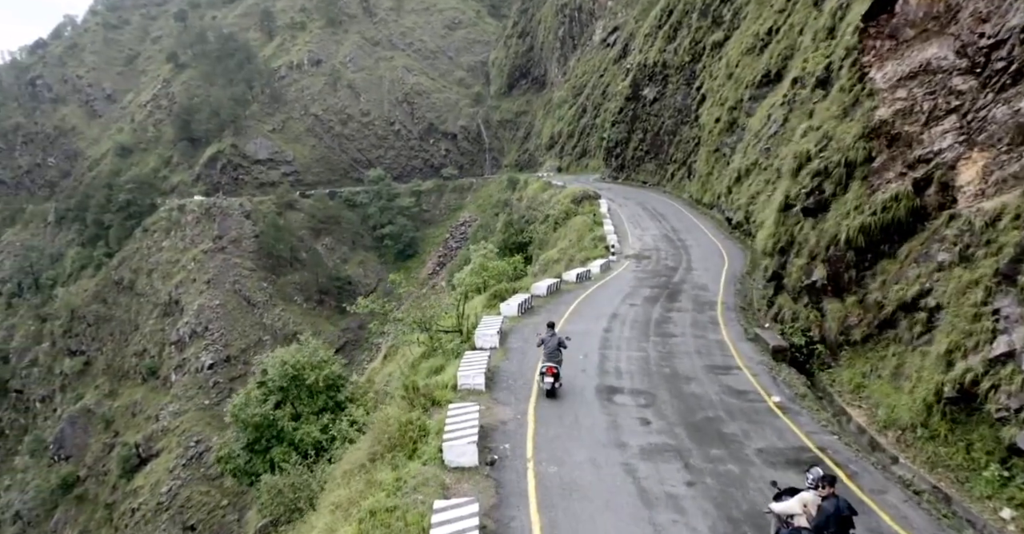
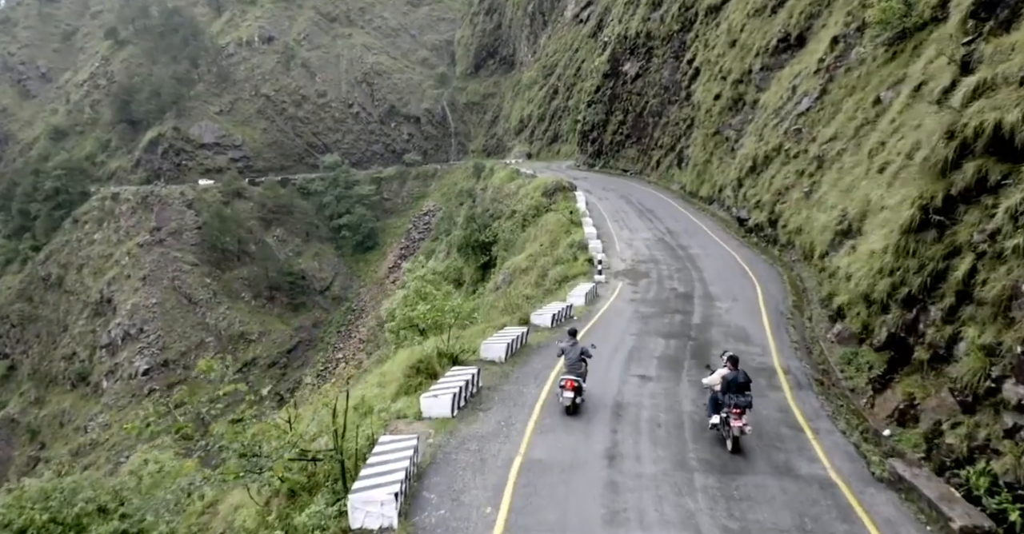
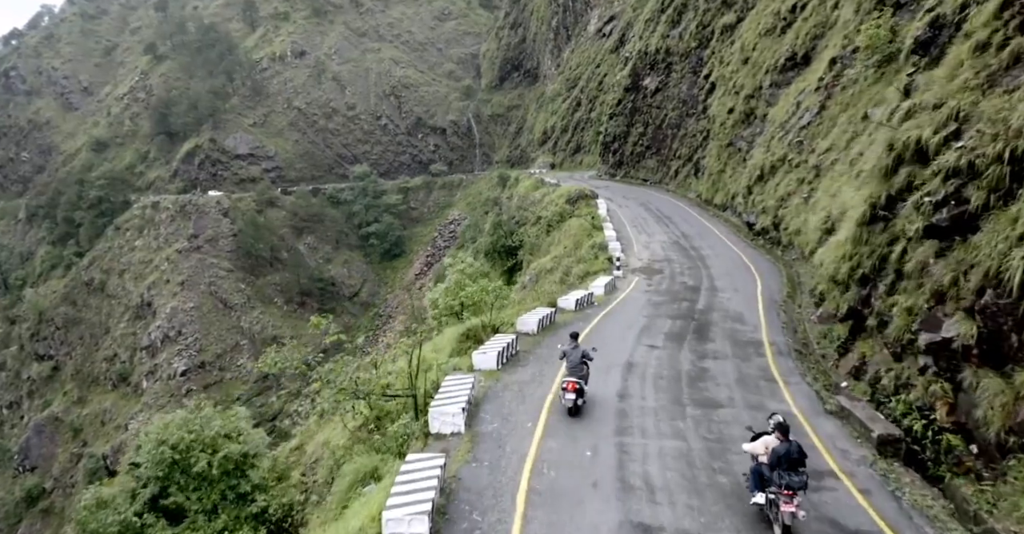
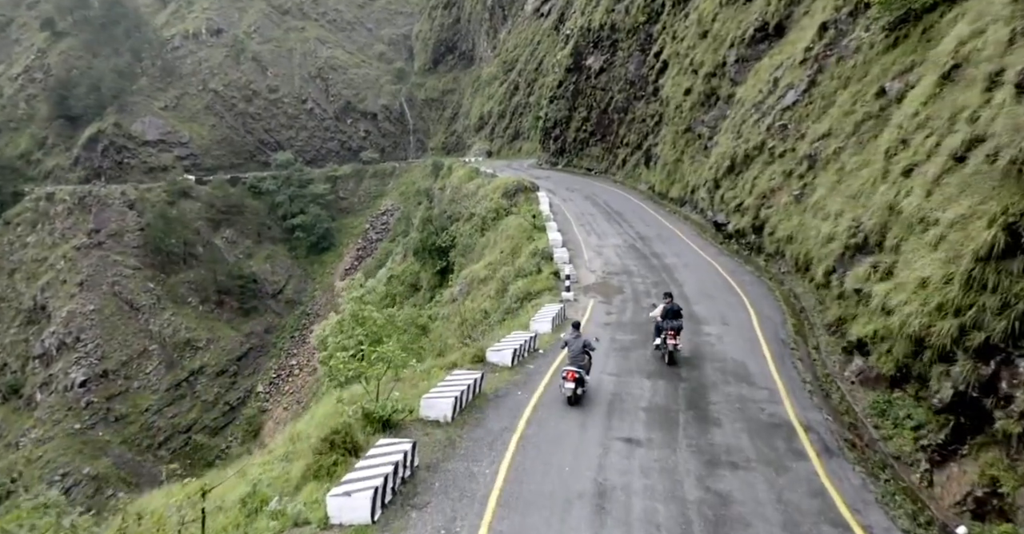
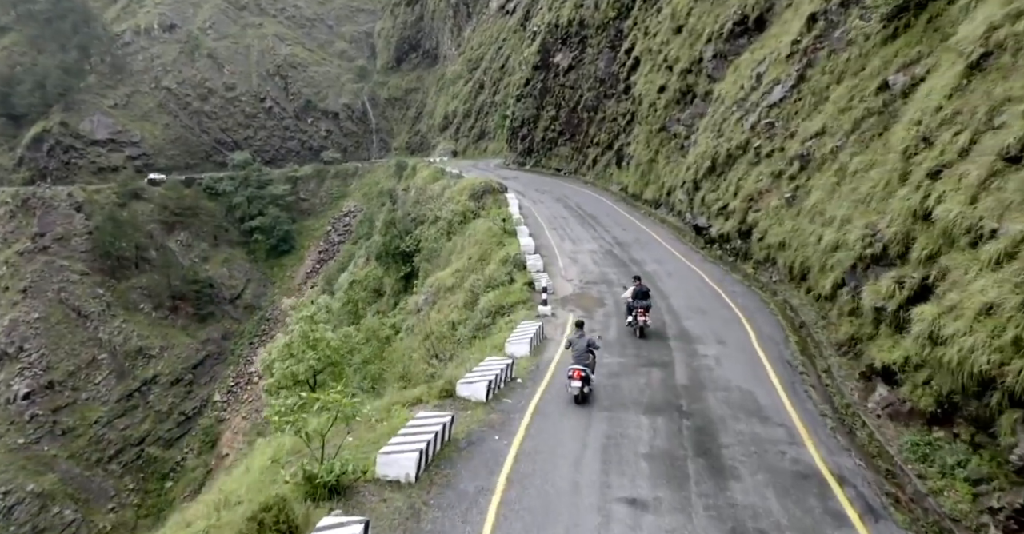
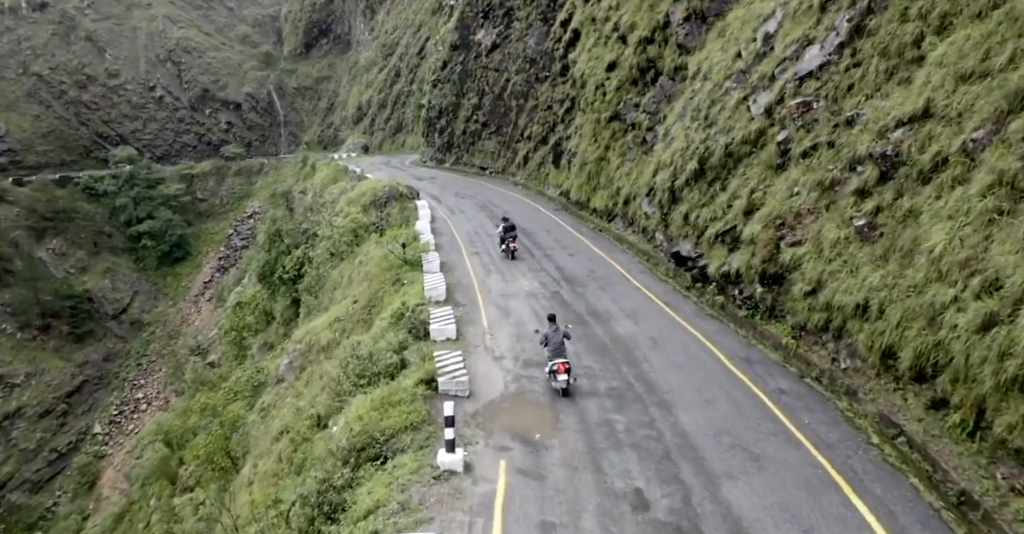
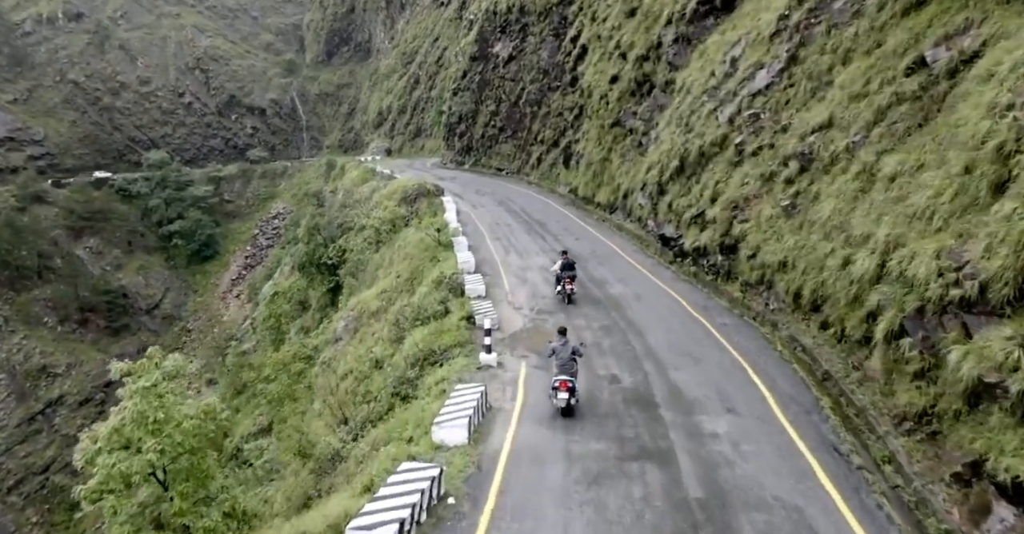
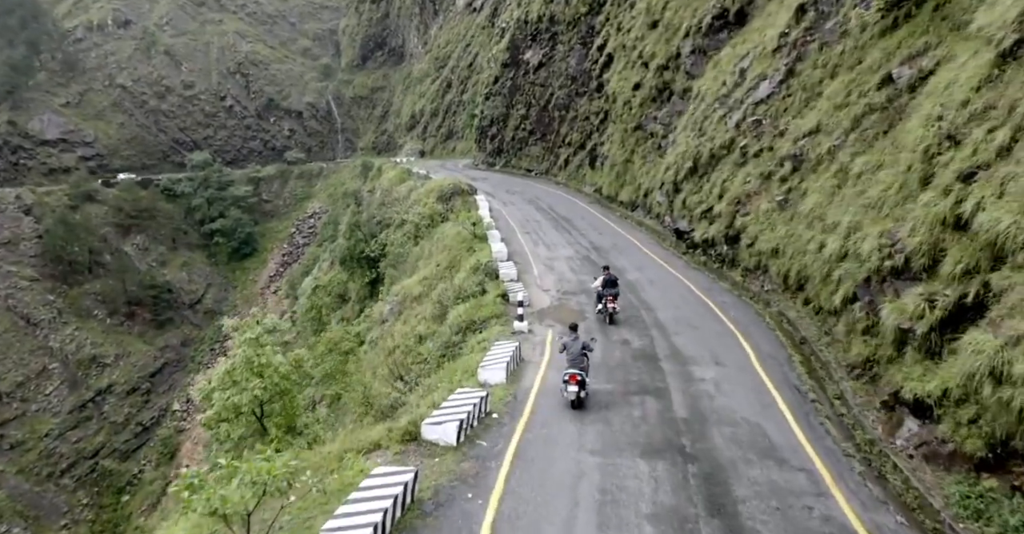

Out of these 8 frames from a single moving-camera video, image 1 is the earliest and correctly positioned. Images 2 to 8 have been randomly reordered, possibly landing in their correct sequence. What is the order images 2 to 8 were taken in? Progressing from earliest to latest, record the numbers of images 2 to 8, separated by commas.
3, 2, 4, 5, 8, 7, 6
